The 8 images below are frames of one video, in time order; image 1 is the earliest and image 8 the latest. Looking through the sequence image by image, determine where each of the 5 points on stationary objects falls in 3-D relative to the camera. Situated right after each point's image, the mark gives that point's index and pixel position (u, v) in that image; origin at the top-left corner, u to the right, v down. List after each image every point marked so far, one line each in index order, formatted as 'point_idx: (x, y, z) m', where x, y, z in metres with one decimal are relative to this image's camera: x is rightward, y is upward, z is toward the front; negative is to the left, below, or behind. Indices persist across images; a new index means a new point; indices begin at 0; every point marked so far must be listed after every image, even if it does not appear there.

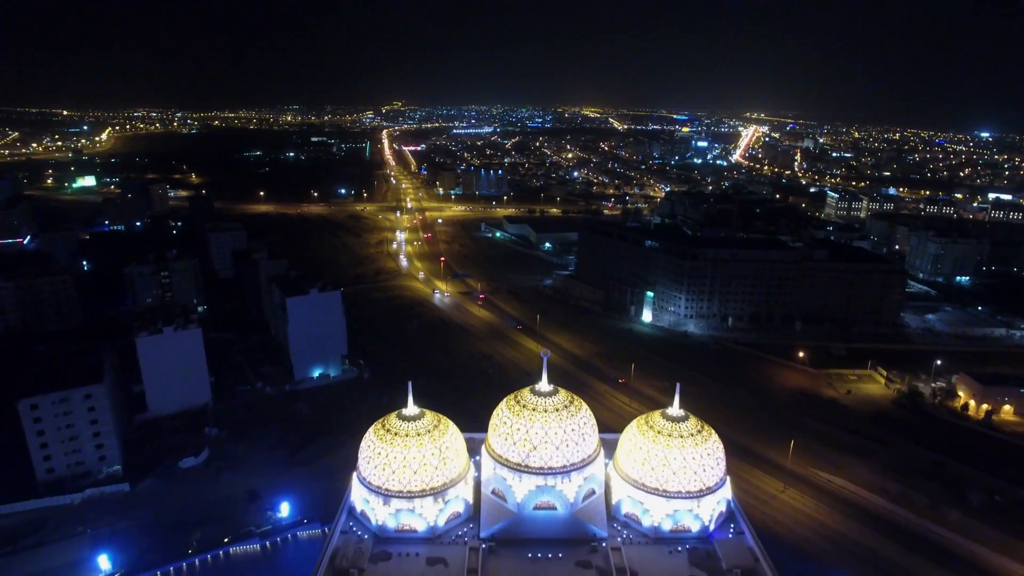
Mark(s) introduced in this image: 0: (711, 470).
0: (+3.4, -3.0, +10.2) m
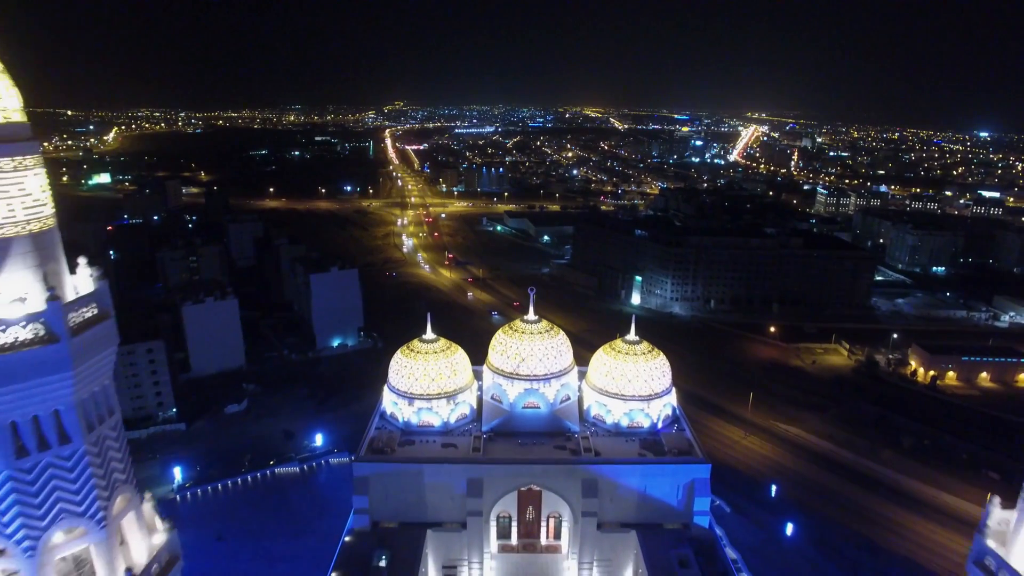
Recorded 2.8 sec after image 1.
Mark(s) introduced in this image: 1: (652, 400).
0: (+3.3, -2.0, +13.3) m
1: (+3.1, -2.4, +13.1) m
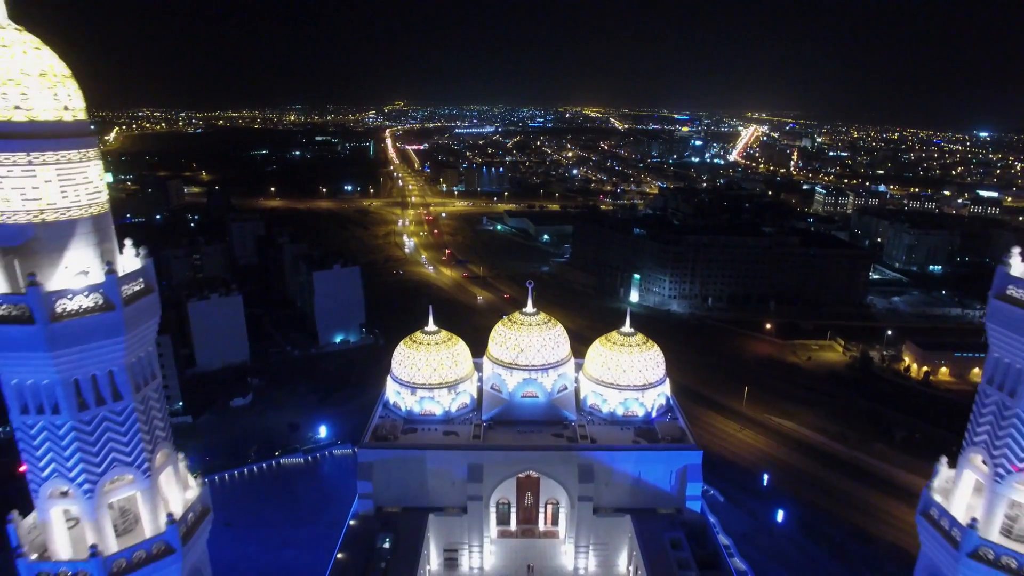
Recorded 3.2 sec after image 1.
0: (+3.3, -1.9, +13.8) m
1: (+3.0, -2.3, +13.5) m
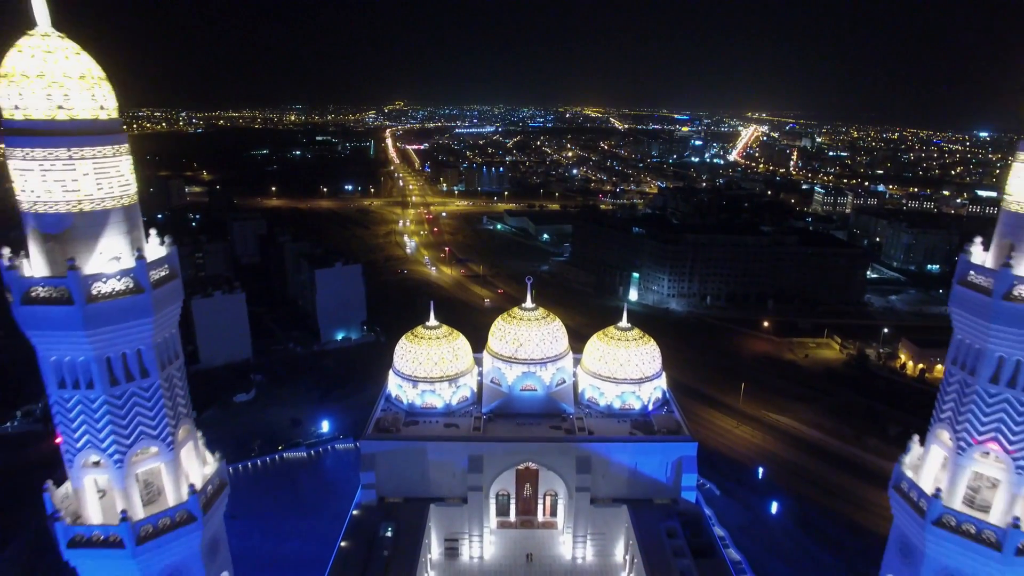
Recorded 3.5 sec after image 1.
0: (+3.3, -1.8, +14.1) m
1: (+3.0, -2.2, +13.8) m
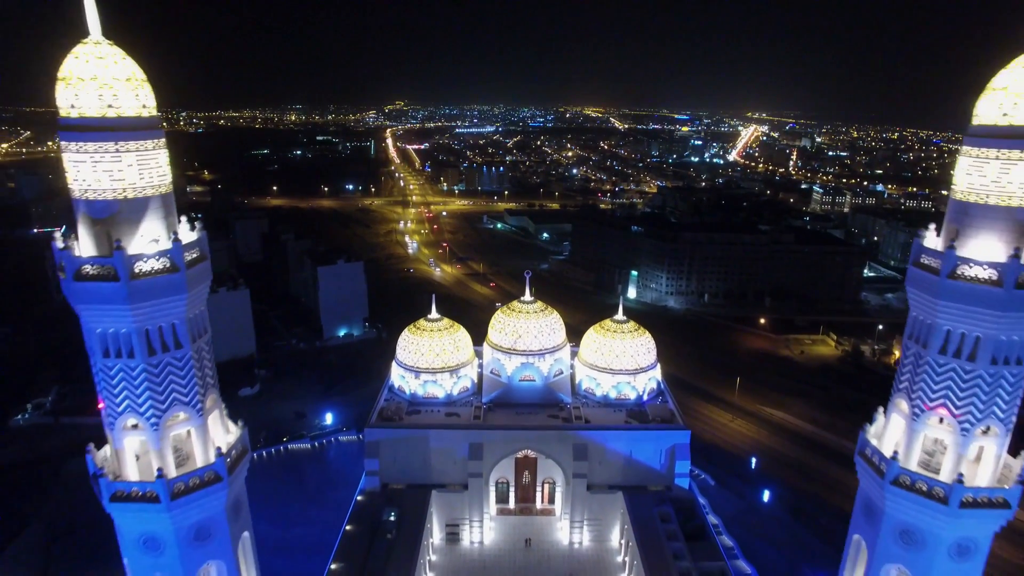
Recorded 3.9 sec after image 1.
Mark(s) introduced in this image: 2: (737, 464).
0: (+3.2, -1.6, +14.5) m
1: (+3.0, -2.1, +14.3) m
2: (+7.5, -5.8, +19.7) m
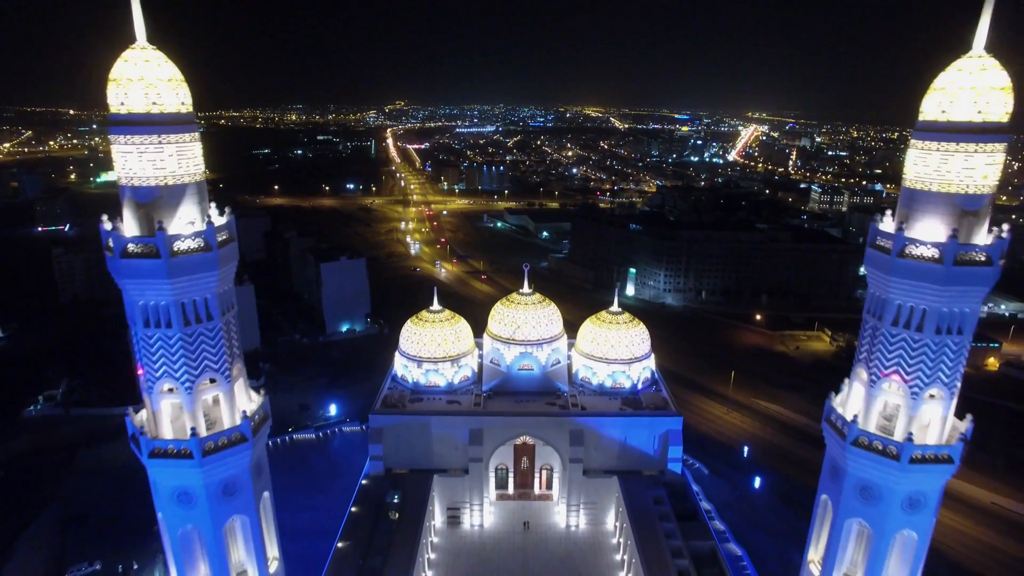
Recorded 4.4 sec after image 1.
0: (+3.2, -1.5, +15.1) m
1: (+3.0, -1.9, +14.8) m
2: (+7.5, -5.6, +20.3) m
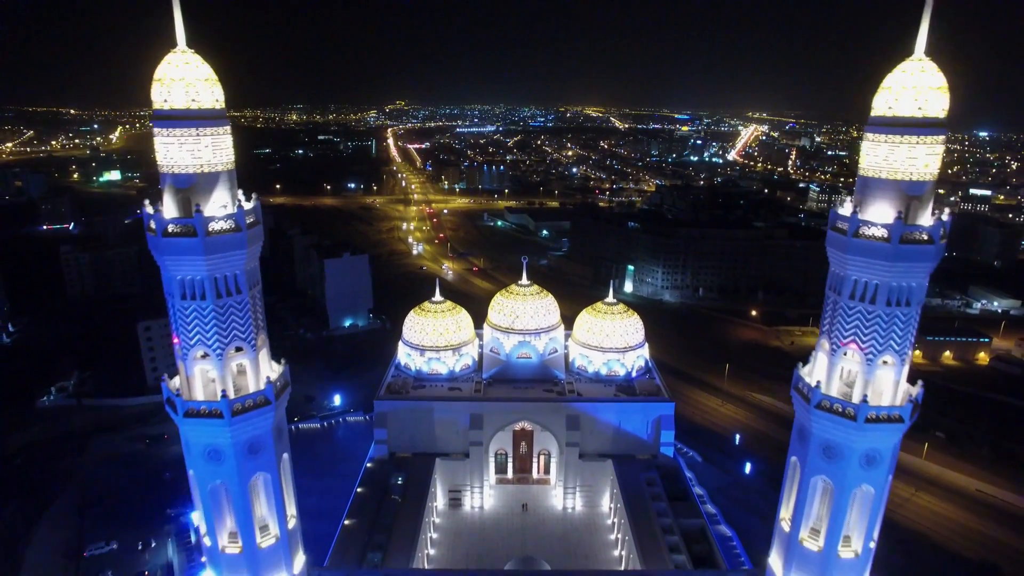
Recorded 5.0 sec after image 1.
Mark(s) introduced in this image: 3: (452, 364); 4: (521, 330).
0: (+3.2, -1.2, +15.6) m
1: (+3.0, -1.7, +15.4) m
2: (+7.4, -5.4, +20.9) m
3: (-1.5, -2.0, +15.5) m
4: (+0.2, -1.1, +15.4) m
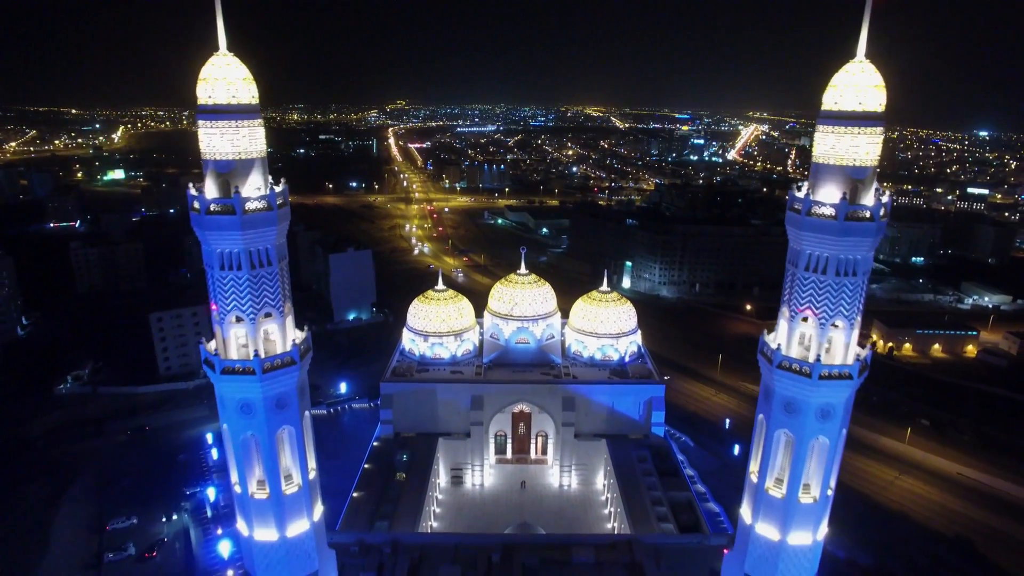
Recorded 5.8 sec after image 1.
0: (+3.2, -0.9, +16.4) m
1: (+2.9, -1.4, +16.2) m
2: (+7.4, -5.1, +21.6) m
3: (-1.6, -1.7, +16.3) m
4: (+0.2, -0.8, +16.2) m
